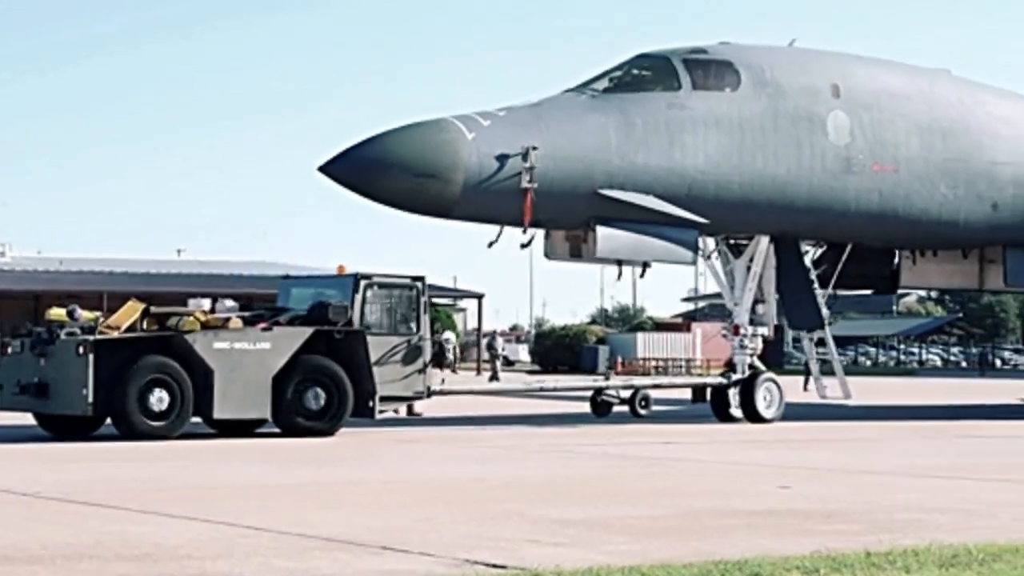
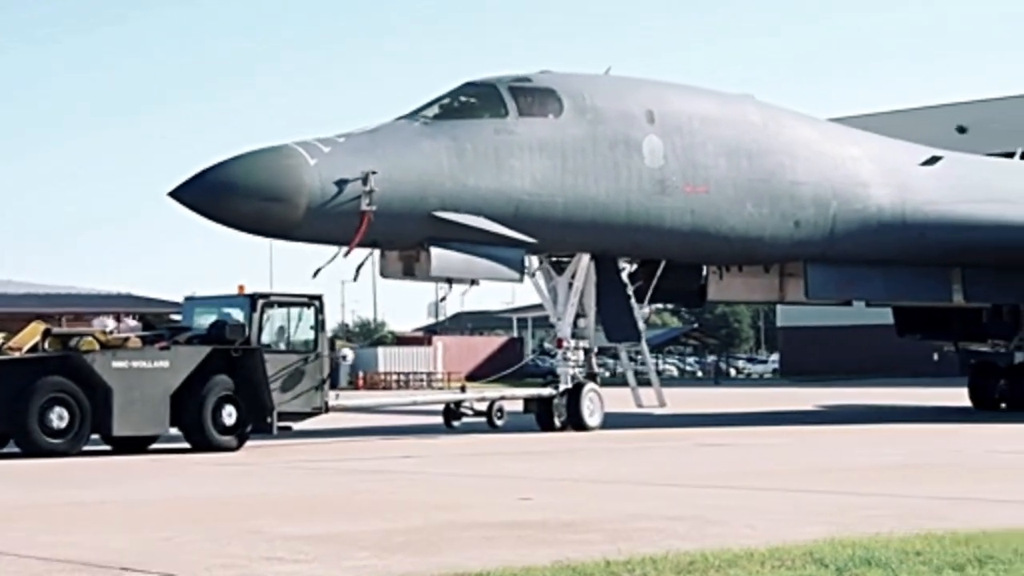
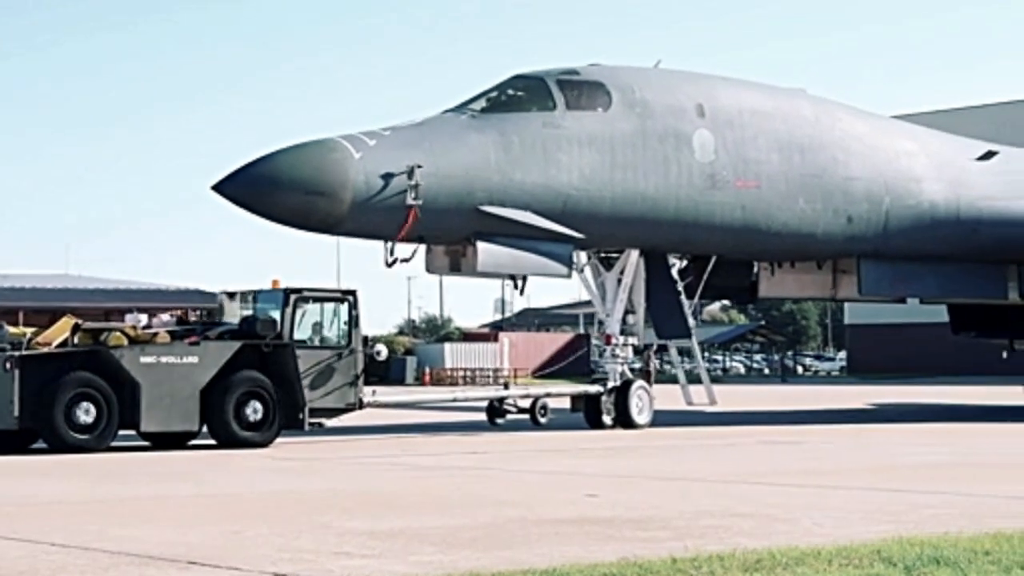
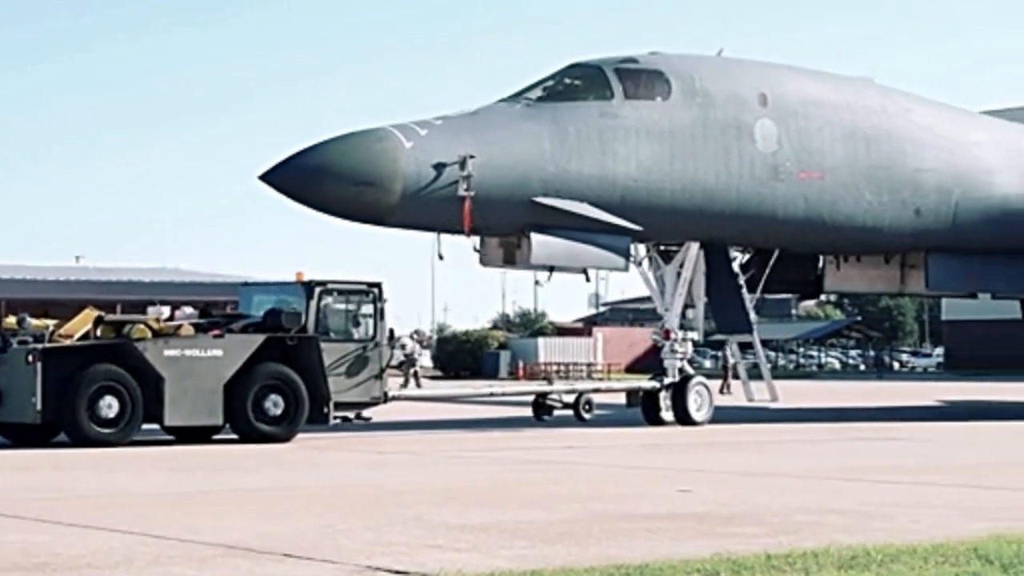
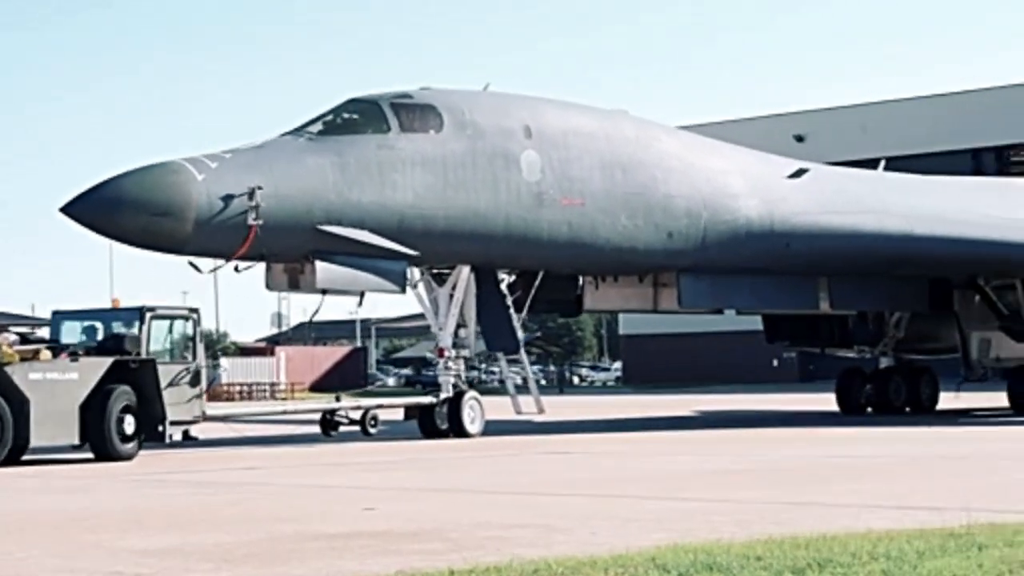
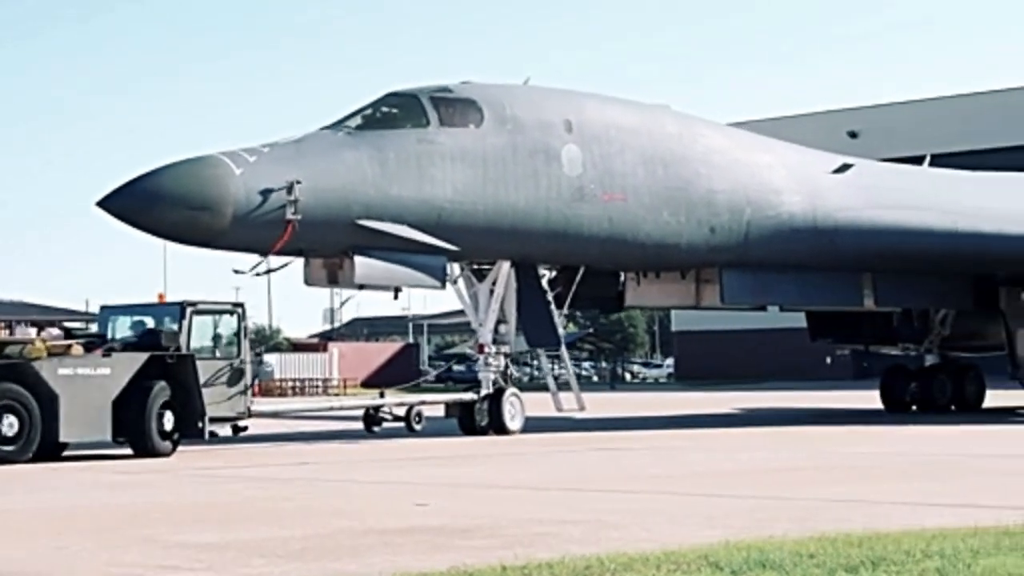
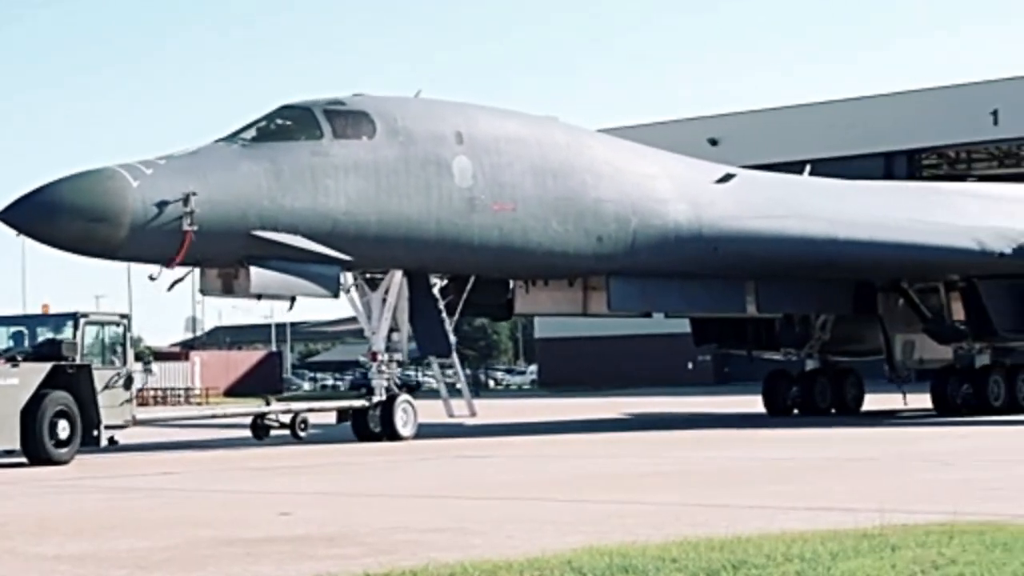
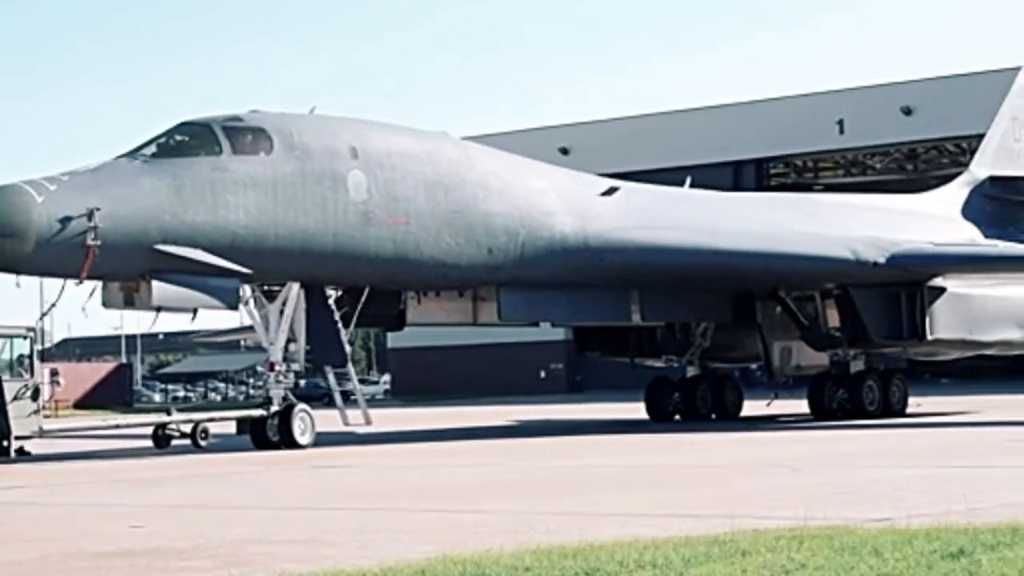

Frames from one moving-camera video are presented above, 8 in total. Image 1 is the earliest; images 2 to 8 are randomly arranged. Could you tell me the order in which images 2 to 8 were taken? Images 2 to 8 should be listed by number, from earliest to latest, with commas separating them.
4, 3, 2, 6, 5, 7, 8
